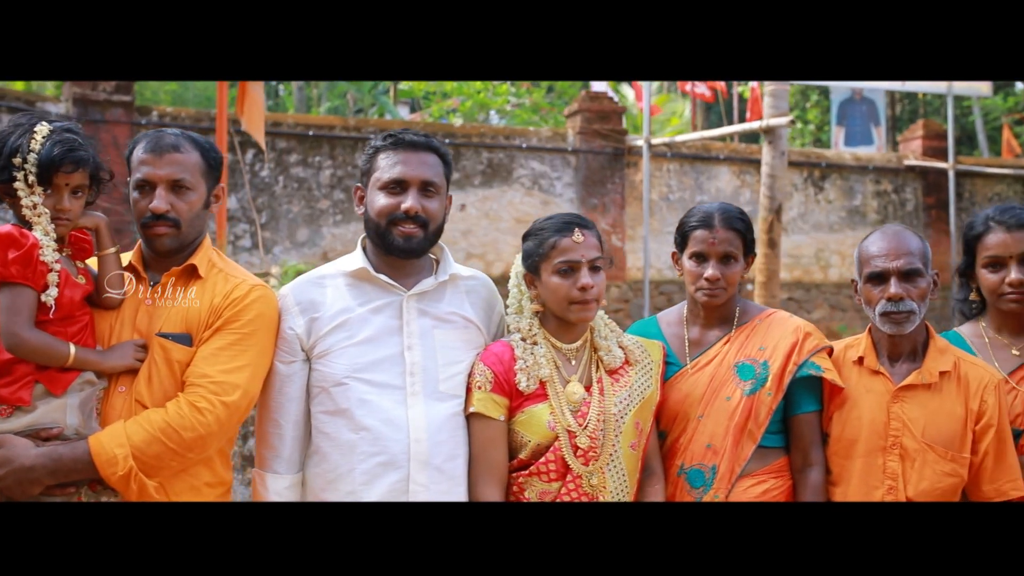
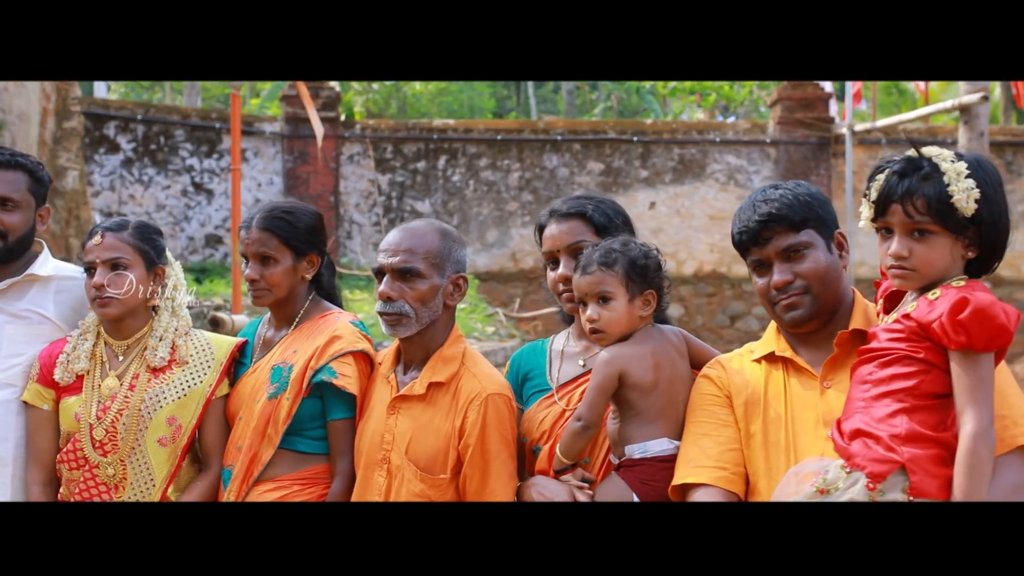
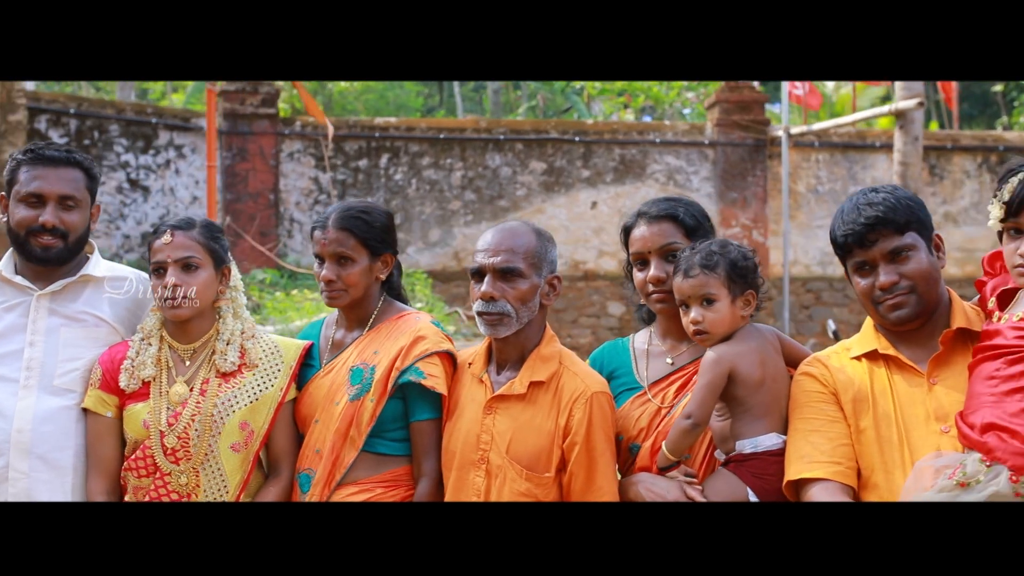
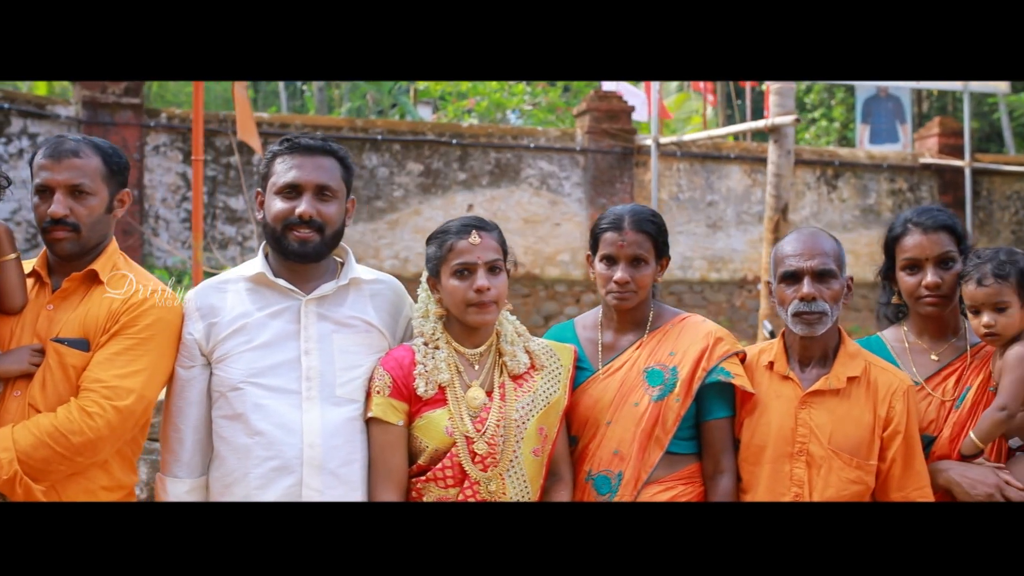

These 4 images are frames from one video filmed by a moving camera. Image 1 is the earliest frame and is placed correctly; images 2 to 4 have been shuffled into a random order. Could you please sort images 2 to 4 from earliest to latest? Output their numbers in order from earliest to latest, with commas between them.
4, 3, 2
